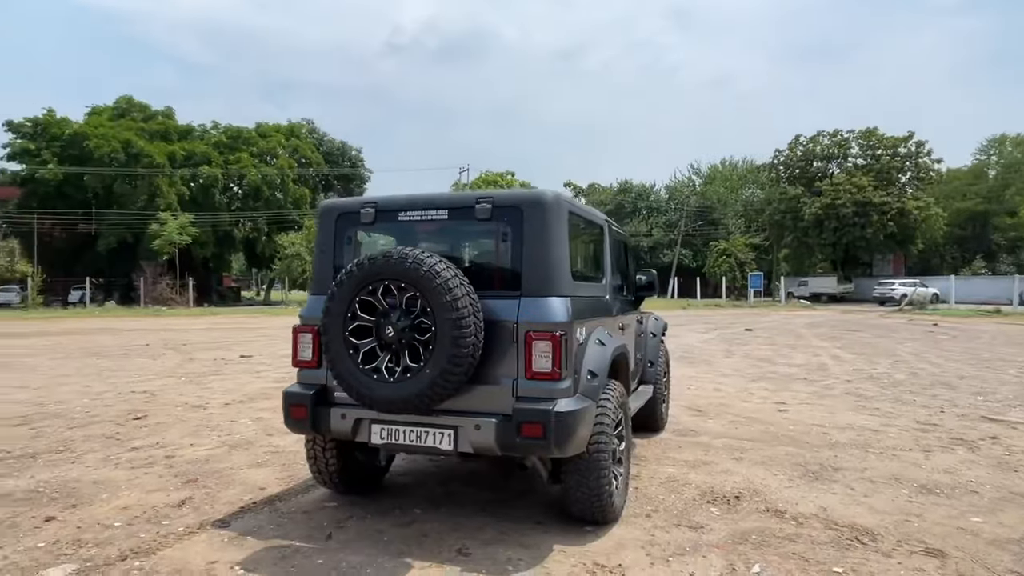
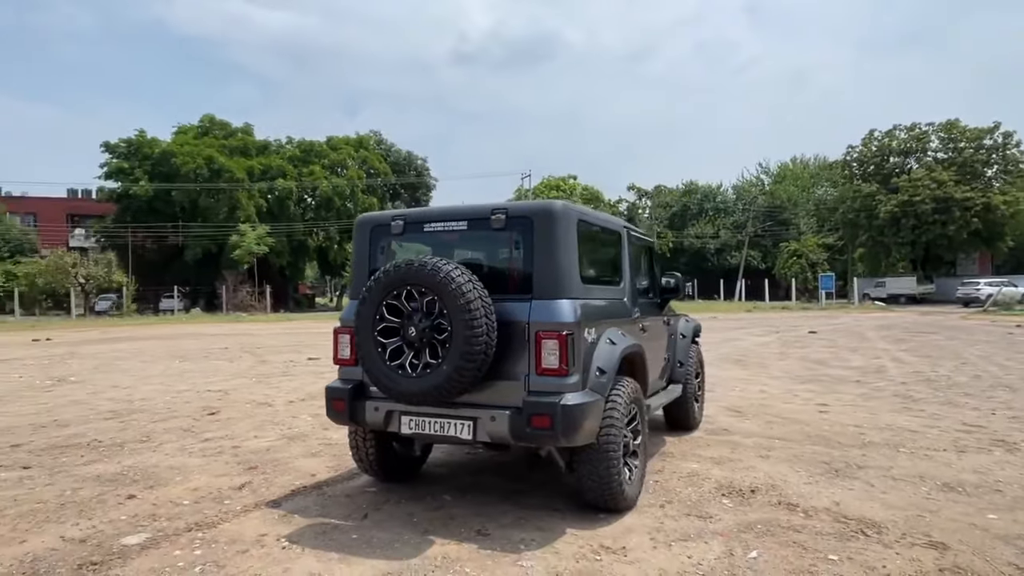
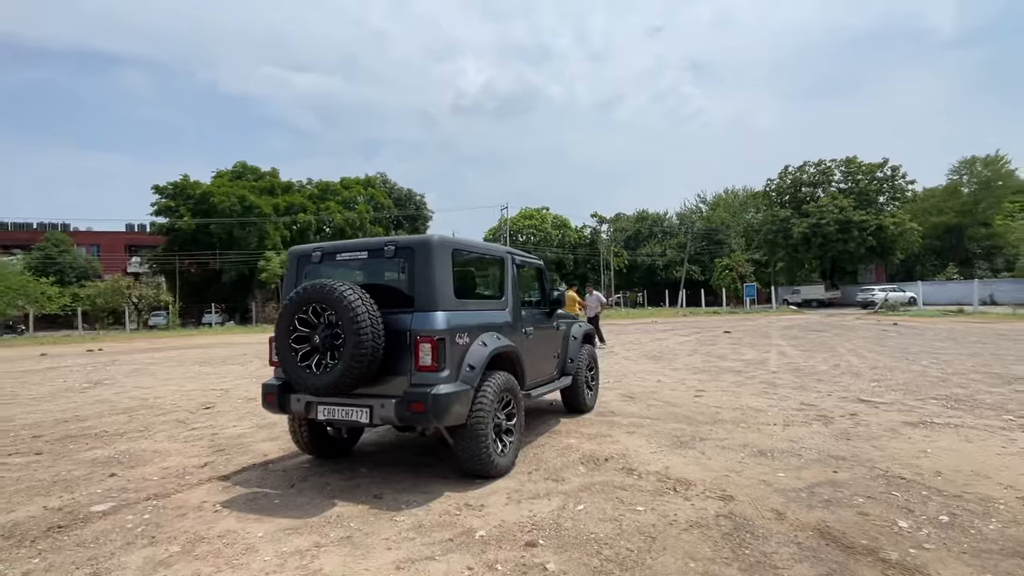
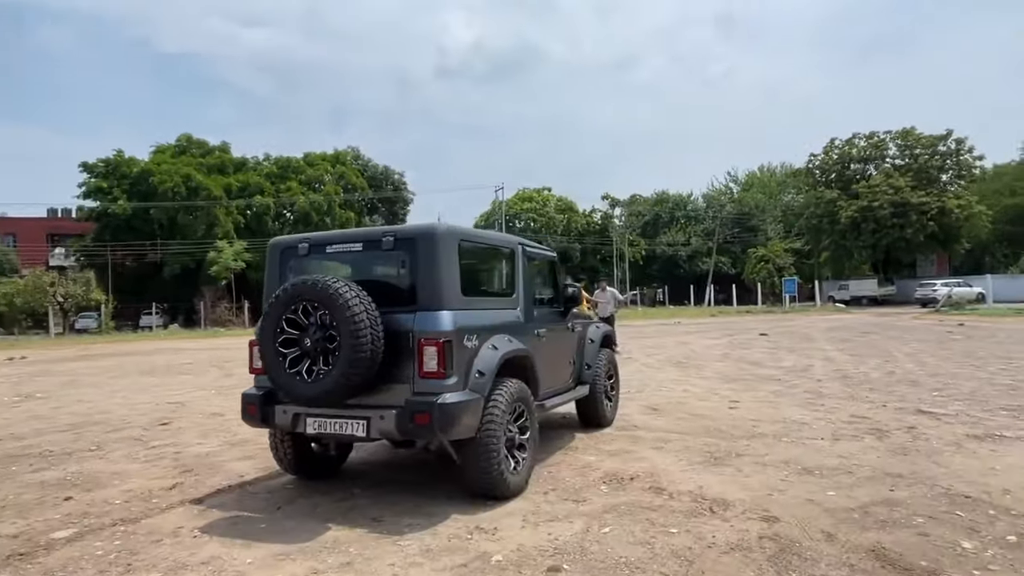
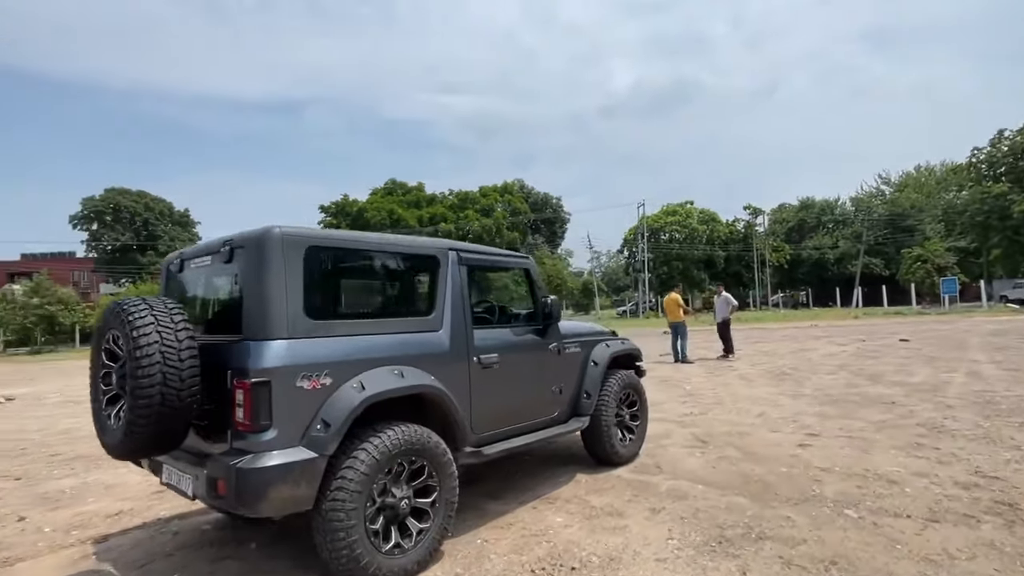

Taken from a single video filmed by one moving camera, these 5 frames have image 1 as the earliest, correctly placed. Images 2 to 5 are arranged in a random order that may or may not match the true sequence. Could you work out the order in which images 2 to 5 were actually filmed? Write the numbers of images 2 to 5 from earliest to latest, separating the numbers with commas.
2, 4, 3, 5
